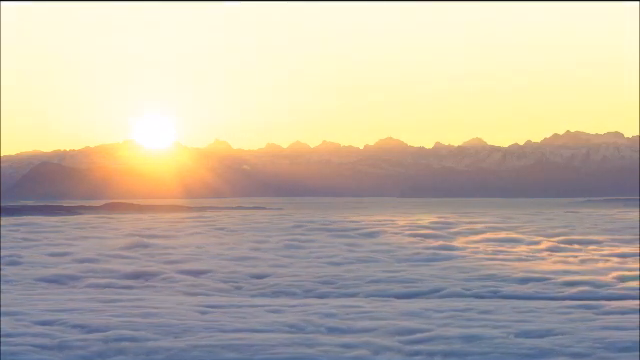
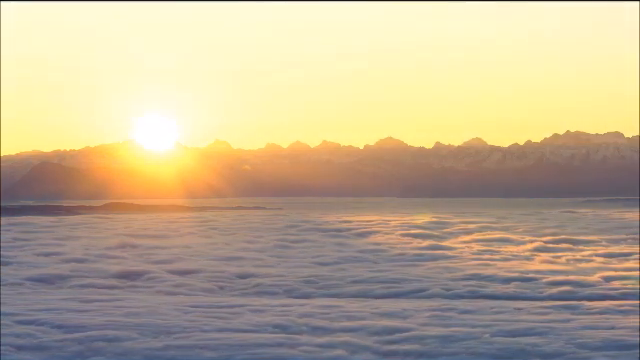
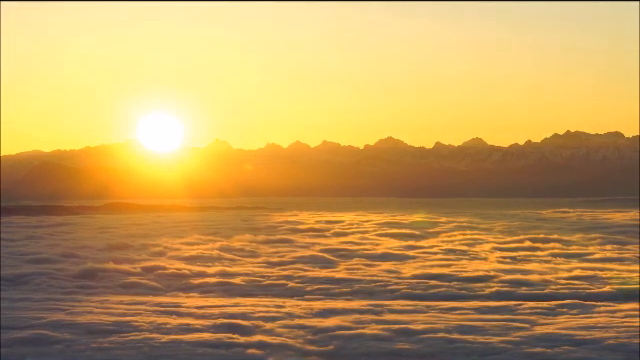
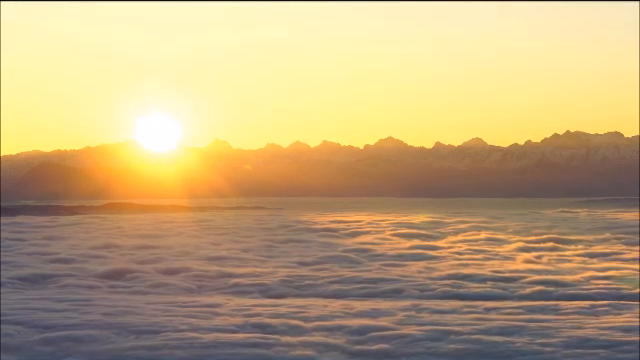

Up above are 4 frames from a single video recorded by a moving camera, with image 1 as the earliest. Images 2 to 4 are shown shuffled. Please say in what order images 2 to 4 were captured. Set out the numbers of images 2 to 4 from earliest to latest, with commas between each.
2, 4, 3
